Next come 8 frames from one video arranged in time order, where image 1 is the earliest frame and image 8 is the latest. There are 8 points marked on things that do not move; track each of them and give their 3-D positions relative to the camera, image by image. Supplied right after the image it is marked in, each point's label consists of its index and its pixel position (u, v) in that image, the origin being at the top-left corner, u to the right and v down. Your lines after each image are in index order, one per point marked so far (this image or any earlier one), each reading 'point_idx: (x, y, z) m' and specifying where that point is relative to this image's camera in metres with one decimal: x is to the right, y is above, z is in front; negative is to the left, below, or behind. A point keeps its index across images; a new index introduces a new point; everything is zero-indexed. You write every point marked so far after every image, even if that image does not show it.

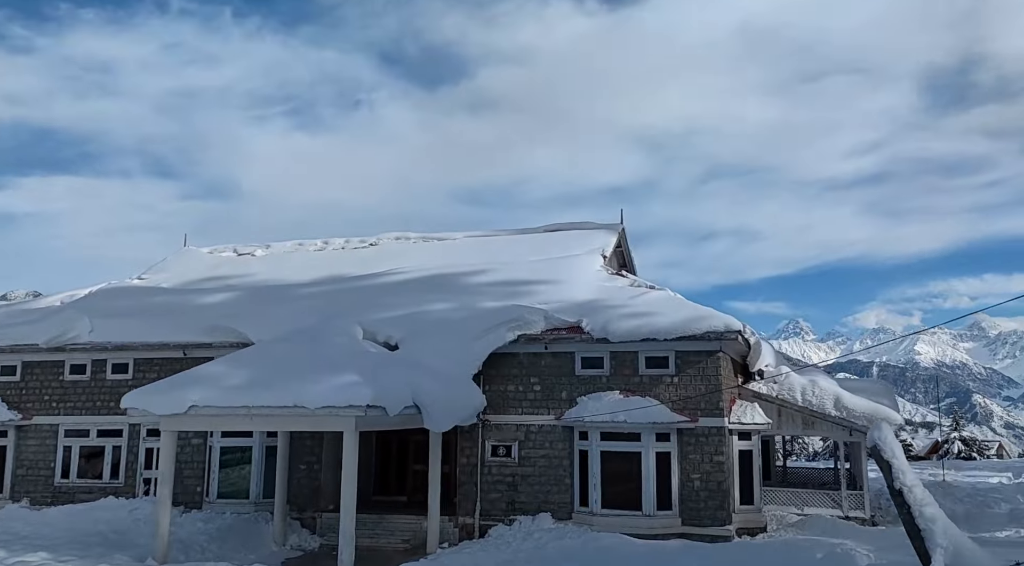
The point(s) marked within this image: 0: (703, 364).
0: (+3.5, -1.5, +16.1) m
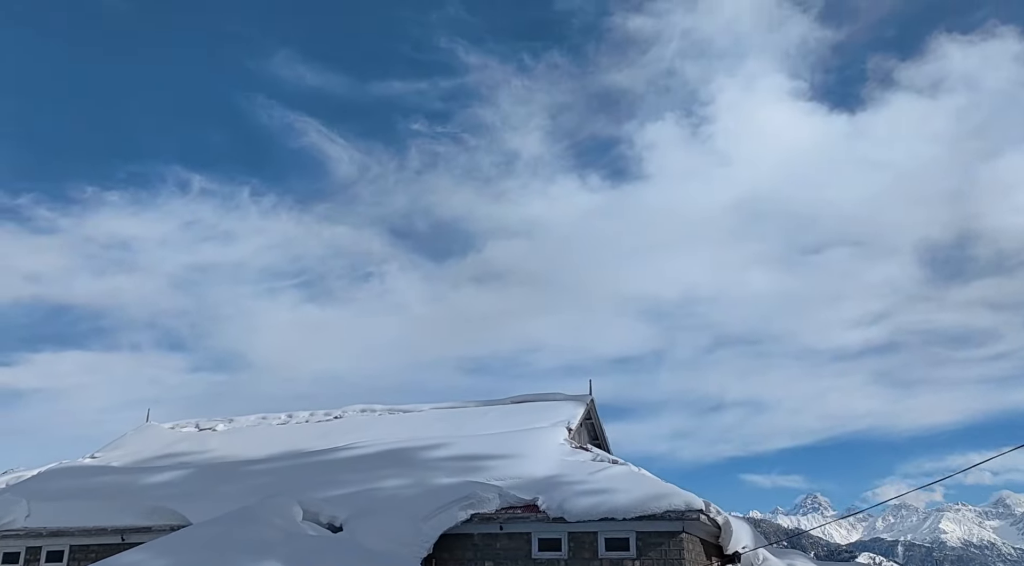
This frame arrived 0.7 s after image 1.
0: (+2.6, -4.5, +15.1) m
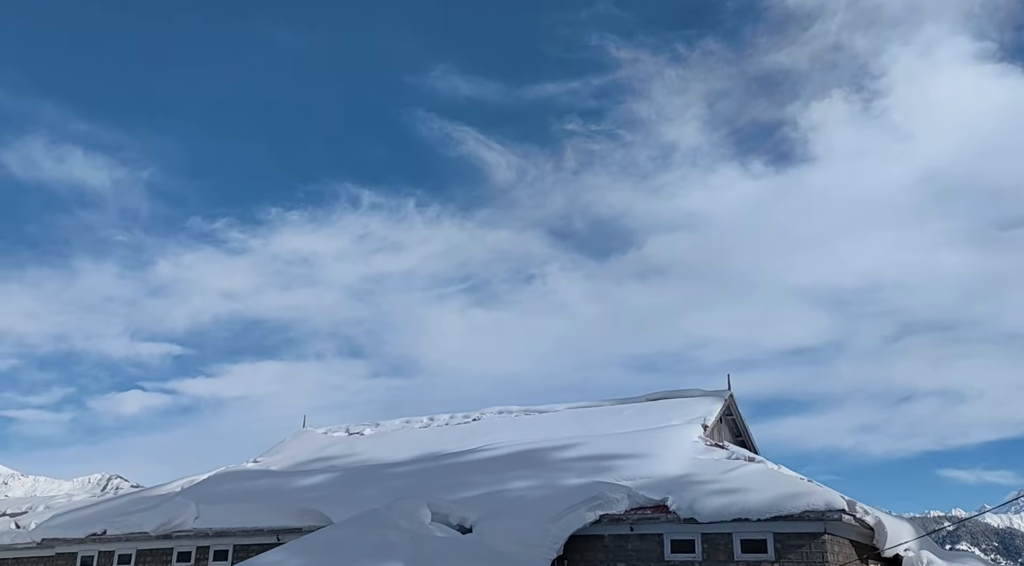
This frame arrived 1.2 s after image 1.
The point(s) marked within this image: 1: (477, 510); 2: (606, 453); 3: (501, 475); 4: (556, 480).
0: (+4.8, -4.3, +14.3) m
1: (-0.7, -4.2, +16.0) m
2: (+1.9, -3.5, +18.1) m
3: (-0.2, -4.0, +18.0) m
4: (+0.9, -3.8, +17.0) m
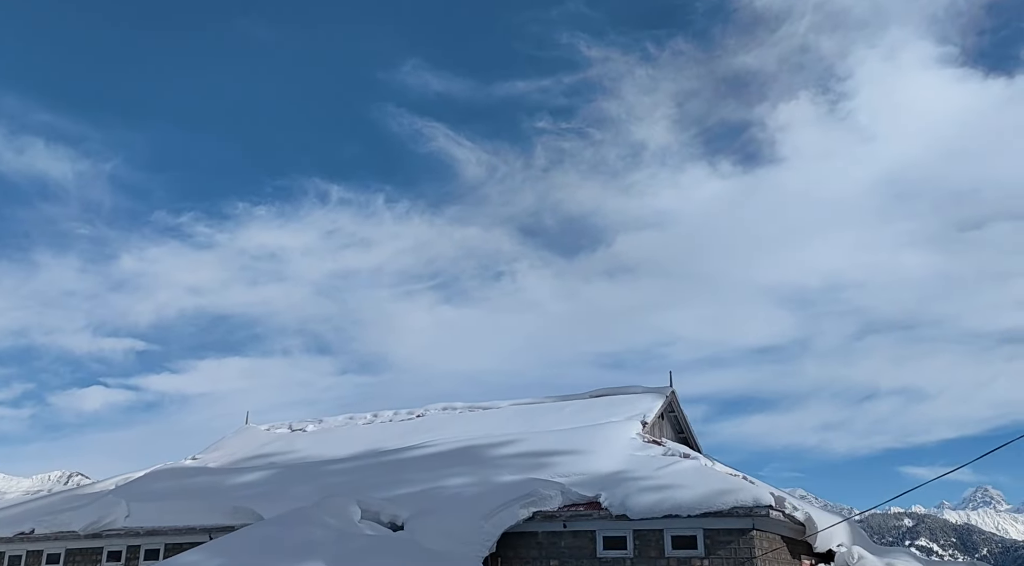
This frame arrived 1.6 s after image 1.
0: (+3.6, -4.3, +14.3) m
1: (-1.9, -4.1, +15.9) m
2: (+0.6, -3.4, +18.1) m
3: (-1.5, -3.9, +17.8) m
4: (-0.4, -3.7, +16.9) m
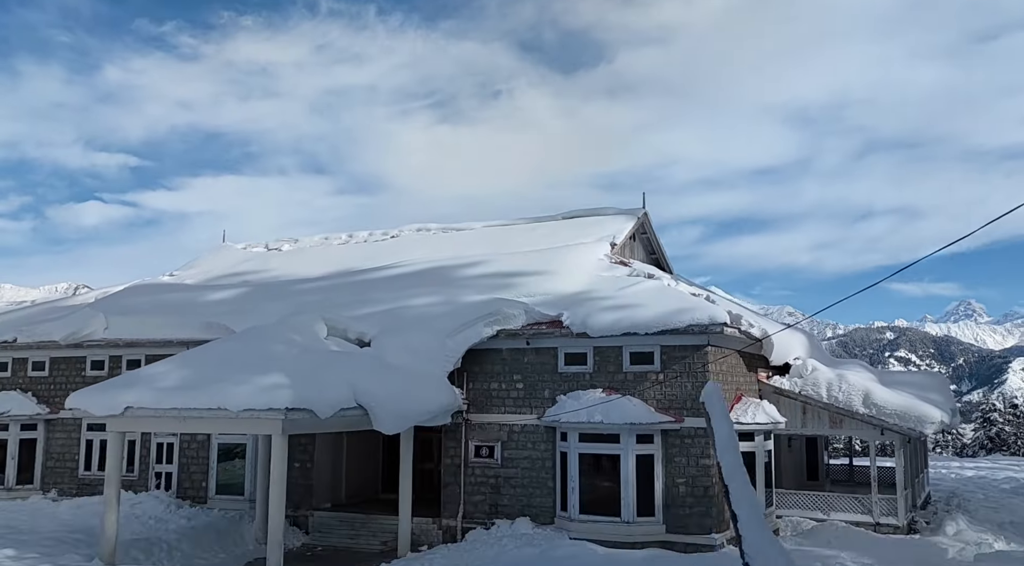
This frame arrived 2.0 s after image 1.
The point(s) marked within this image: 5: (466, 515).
0: (+3.0, -1.3, +14.8) m
1: (-2.5, -0.8, +16.2) m
2: (0.0, +0.3, +18.3) m
3: (-2.2, -0.2, +18.1) m
4: (-1.1, -0.3, +17.2) m
5: (-0.9, -4.3, +16.3) m
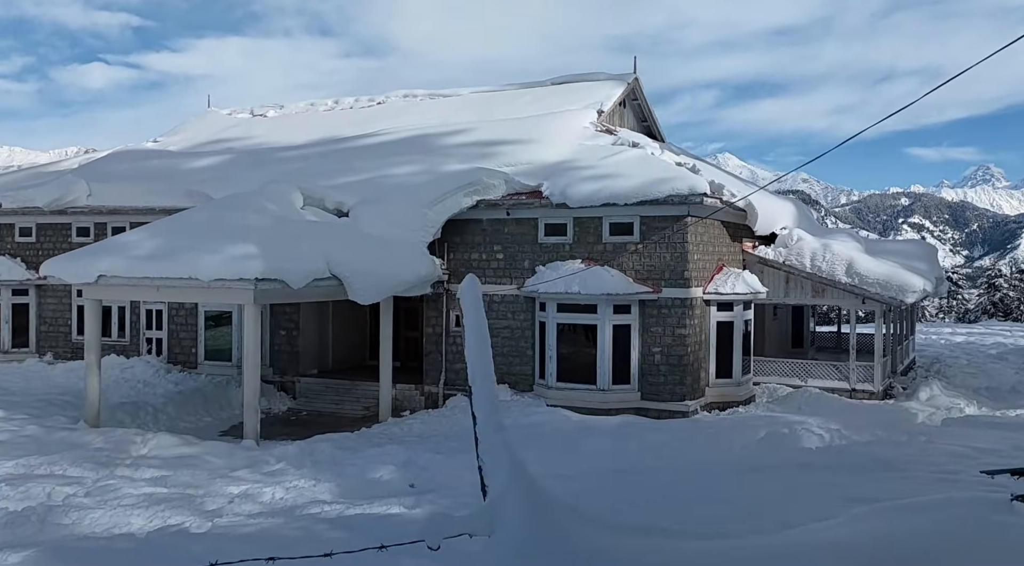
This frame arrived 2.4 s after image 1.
0: (+2.6, +0.9, +14.7) m
1: (-2.9, +1.6, +16.0) m
2: (-0.4, +2.9, +17.9) m
3: (-2.6, +2.5, +17.8) m
4: (-1.4, +2.3, +16.9) m
5: (-1.2, -1.9, +16.6) m
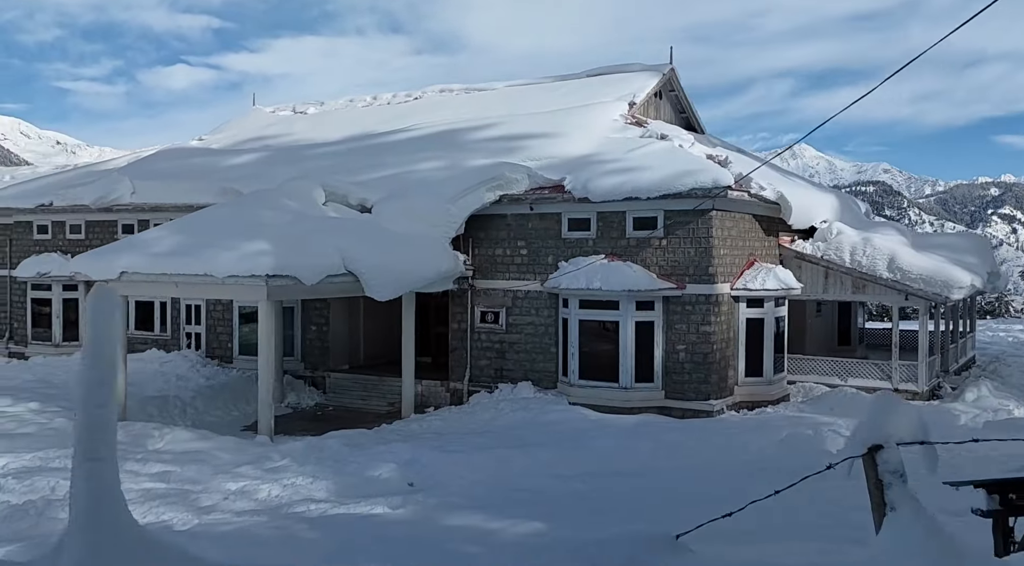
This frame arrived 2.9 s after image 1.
0: (+2.9, +0.9, +14.3) m
1: (-2.4, +1.7, +16.0) m
2: (+0.2, +3.0, +17.7) m
3: (-2.0, +2.6, +17.7) m
4: (-0.9, +2.3, +16.8) m
5: (-0.7, -1.8, +16.5) m
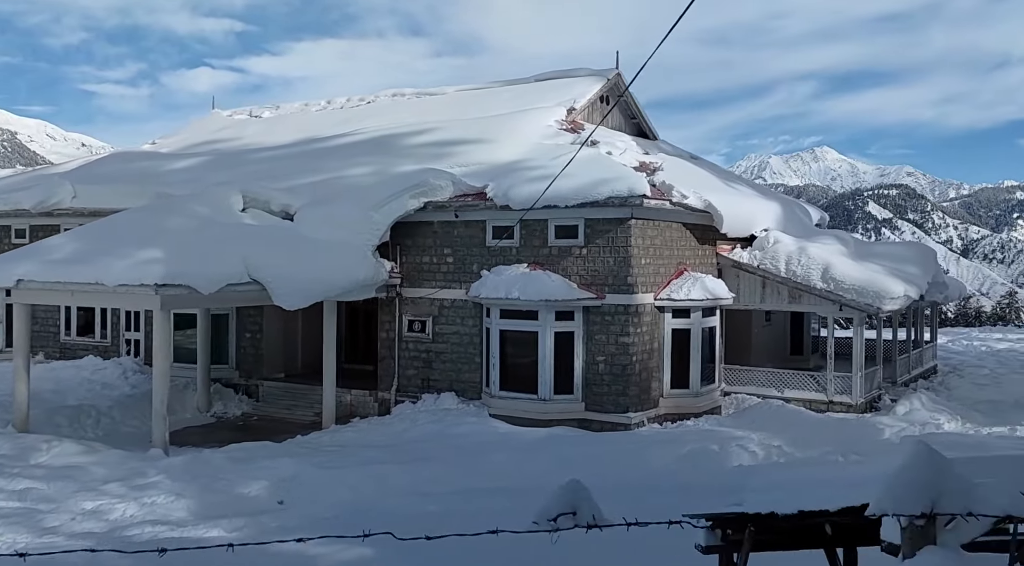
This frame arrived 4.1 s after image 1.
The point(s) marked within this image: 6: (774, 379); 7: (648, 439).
0: (+1.6, +0.8, +14.0) m
1: (-3.8, +1.5, +15.7) m
2: (-1.2, +2.9, +17.4) m
3: (-3.3, +2.4, +17.4) m
4: (-2.3, +2.2, +16.5) m
5: (-2.1, -1.9, +16.2) m
6: (+5.1, -1.9, +17.2) m
7: (+1.9, -2.2, +12.4) m
